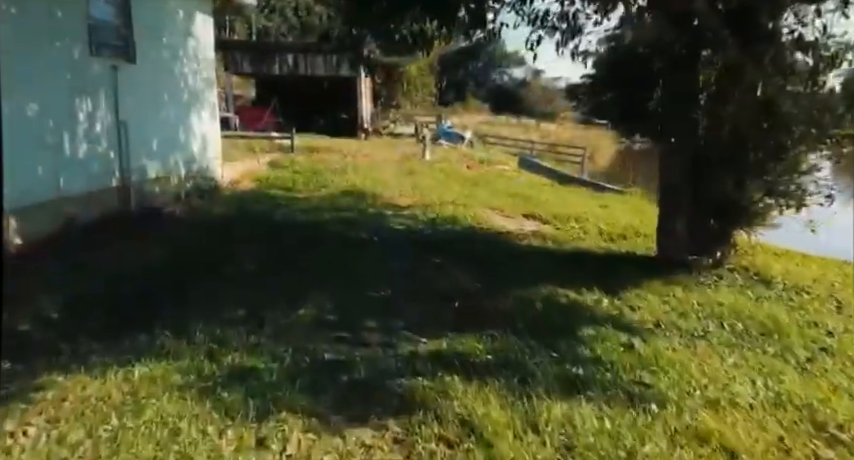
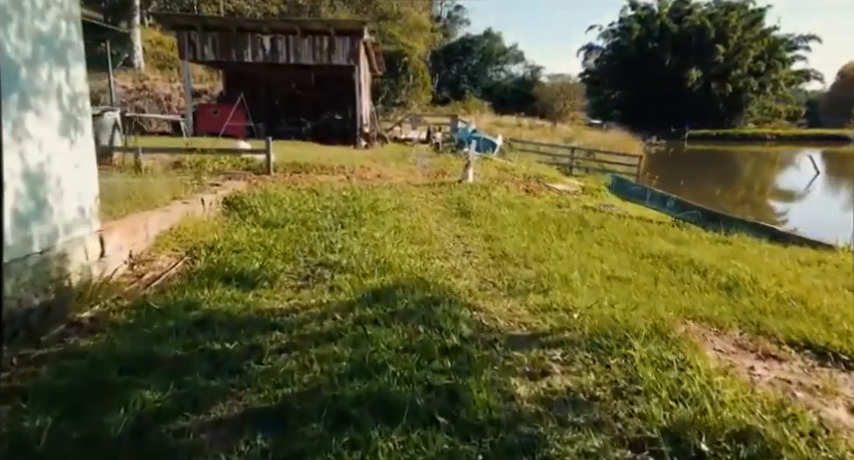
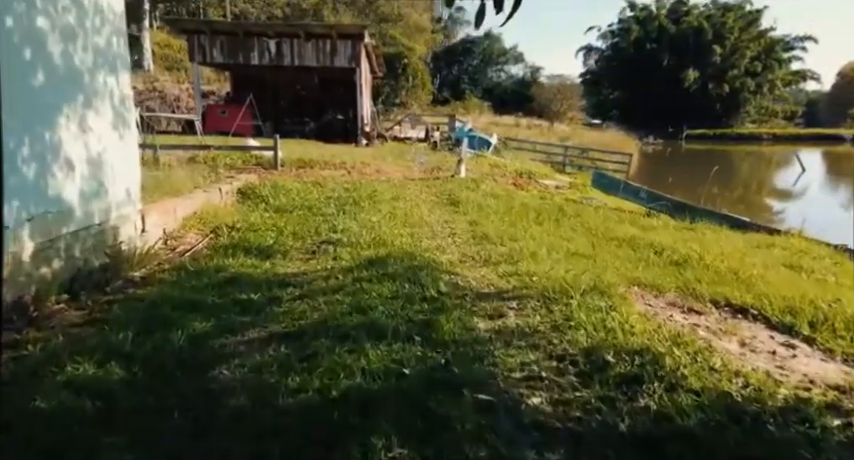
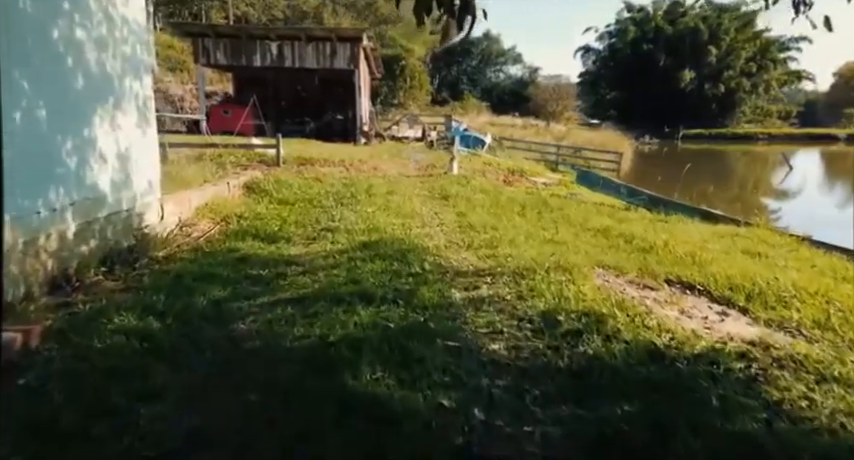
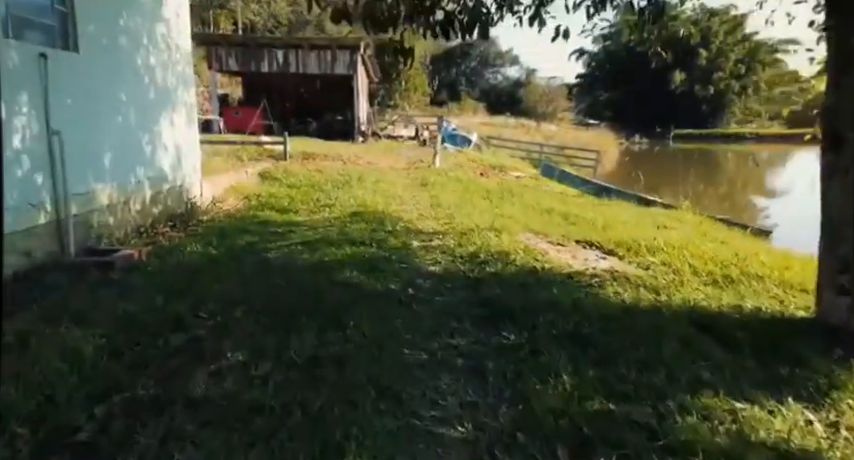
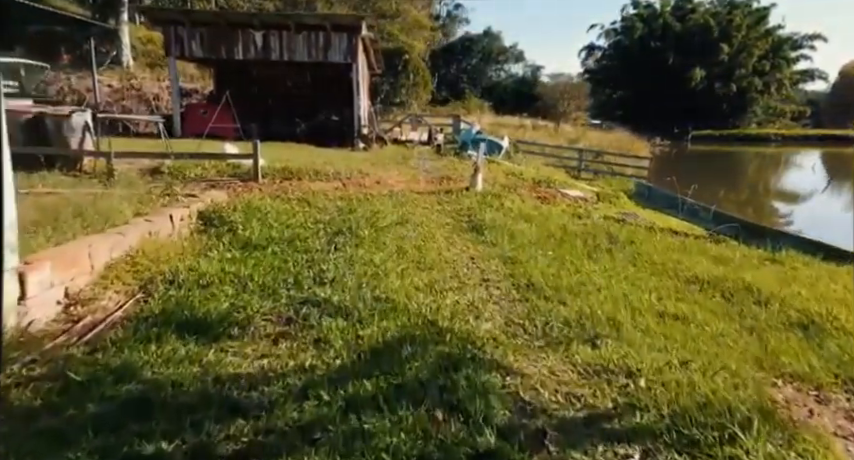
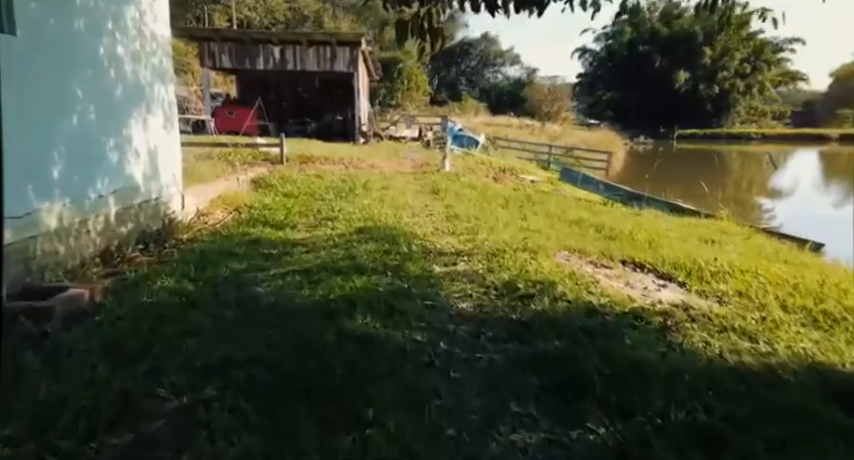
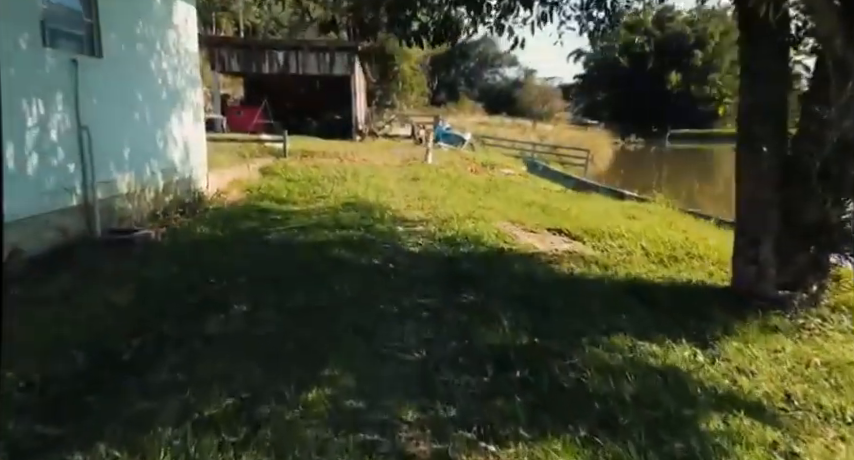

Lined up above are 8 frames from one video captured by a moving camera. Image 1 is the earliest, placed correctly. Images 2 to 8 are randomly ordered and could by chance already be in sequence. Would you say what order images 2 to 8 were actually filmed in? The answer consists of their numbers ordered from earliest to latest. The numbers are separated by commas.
8, 5, 7, 4, 3, 2, 6
